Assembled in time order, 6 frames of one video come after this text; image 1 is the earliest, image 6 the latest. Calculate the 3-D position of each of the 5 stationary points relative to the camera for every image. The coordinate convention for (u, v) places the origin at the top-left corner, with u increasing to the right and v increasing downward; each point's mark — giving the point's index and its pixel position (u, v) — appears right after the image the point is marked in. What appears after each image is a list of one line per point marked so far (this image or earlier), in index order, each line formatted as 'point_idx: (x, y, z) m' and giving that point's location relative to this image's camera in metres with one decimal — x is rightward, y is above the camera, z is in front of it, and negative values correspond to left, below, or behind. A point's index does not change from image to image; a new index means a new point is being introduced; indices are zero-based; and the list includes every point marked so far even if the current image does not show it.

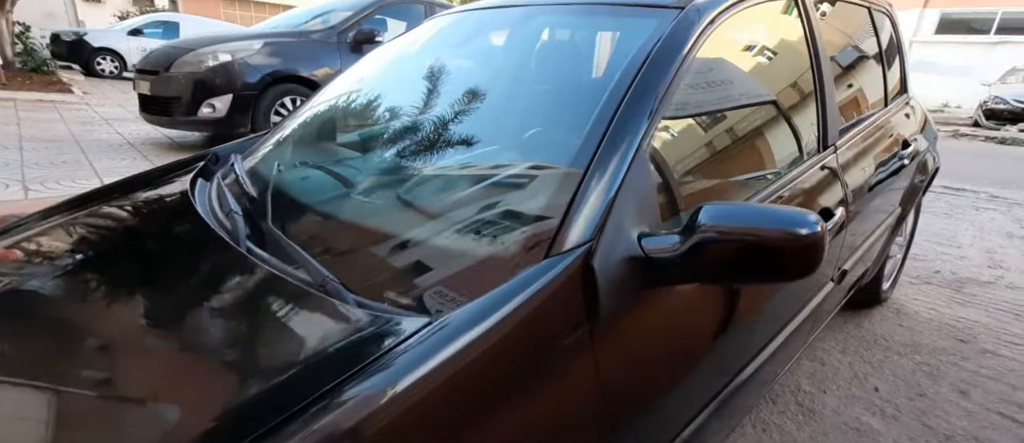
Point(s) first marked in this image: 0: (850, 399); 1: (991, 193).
0: (+1.2, -0.6, +1.9) m
1: (+4.0, +0.2, +4.4) m
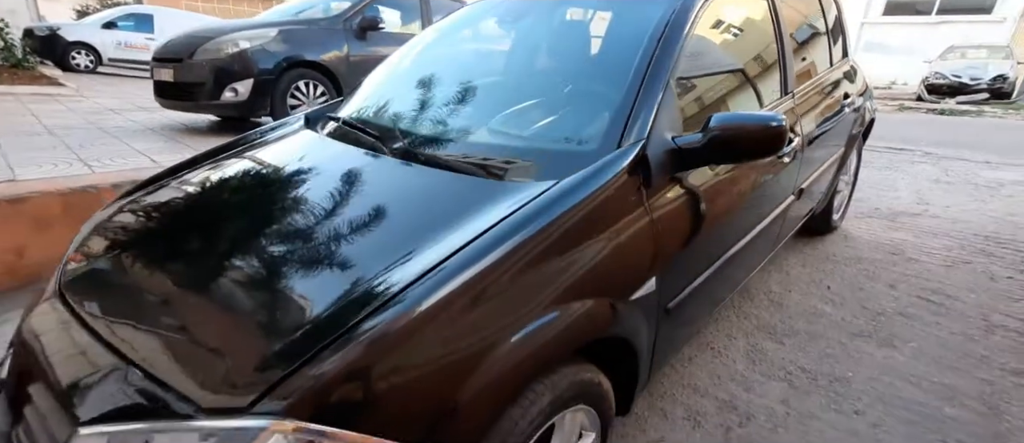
0: (+1.4, -0.3, +2.5) m
1: (+4.0, +0.7, +5.1) m
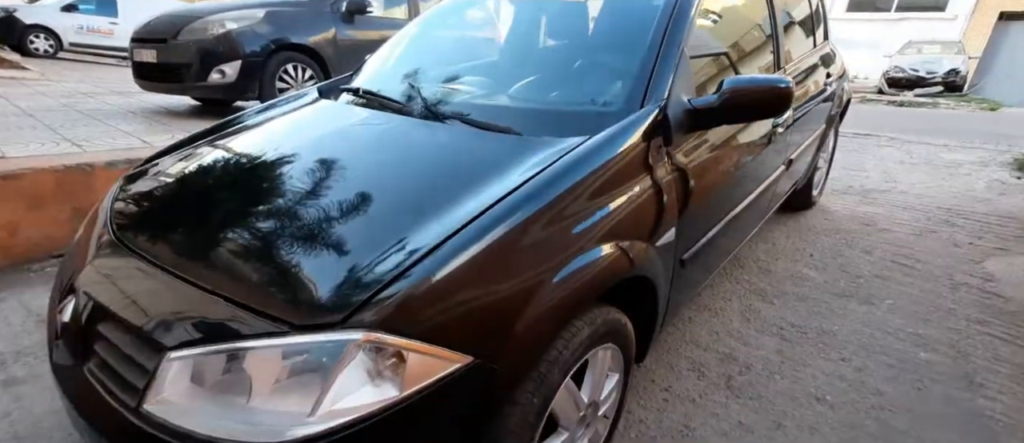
0: (+1.4, -0.2, +2.6) m
1: (+3.9, +0.9, +5.4) m
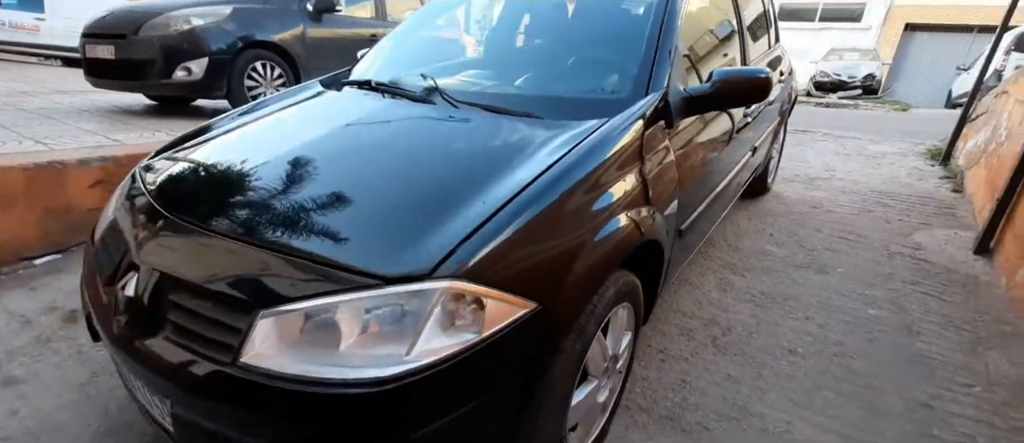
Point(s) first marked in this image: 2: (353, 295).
0: (+1.4, -0.1, +3.0) m
1: (+3.5, +1.0, +6.0) m
2: (-0.3, -0.1, +1.1) m
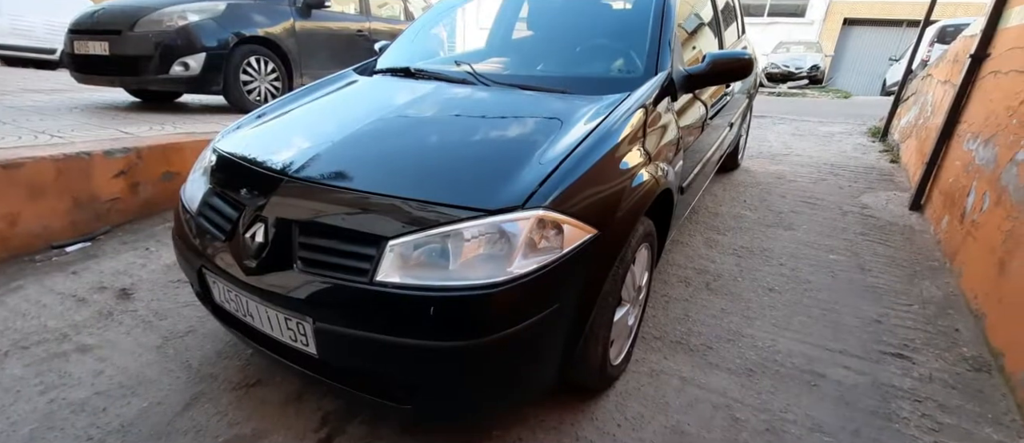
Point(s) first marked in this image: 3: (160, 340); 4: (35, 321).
0: (+1.4, +0.1, +3.4) m
1: (+3.3, +1.3, +6.6) m
2: (-0.1, 0.0, +1.4) m
3: (-1.5, -0.5, +2.3) m
4: (-2.1, -0.4, +2.4) m
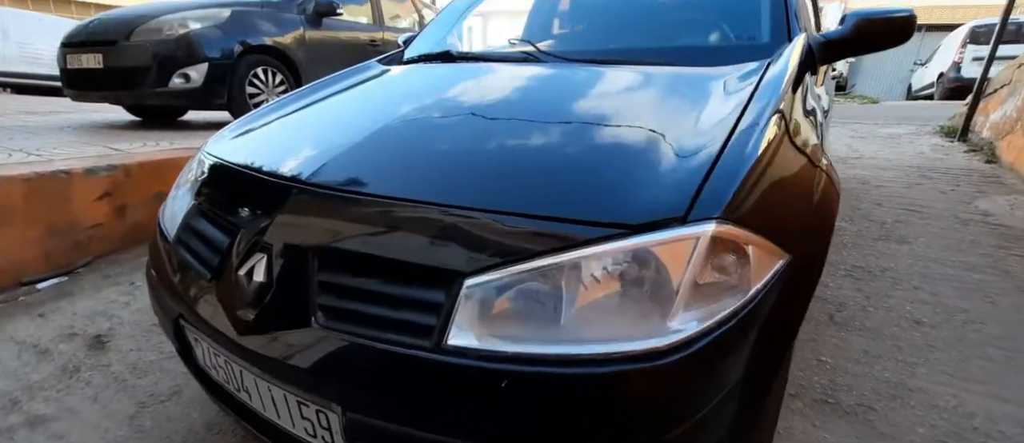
0: (+1.7, 0.0, +2.8) m
1: (+3.6, +1.1, +6.0) m
2: (+0.1, 0.0, +0.9) m
3: (-1.2, -0.6, +1.7) m
4: (-1.9, -0.6, +1.9) m
